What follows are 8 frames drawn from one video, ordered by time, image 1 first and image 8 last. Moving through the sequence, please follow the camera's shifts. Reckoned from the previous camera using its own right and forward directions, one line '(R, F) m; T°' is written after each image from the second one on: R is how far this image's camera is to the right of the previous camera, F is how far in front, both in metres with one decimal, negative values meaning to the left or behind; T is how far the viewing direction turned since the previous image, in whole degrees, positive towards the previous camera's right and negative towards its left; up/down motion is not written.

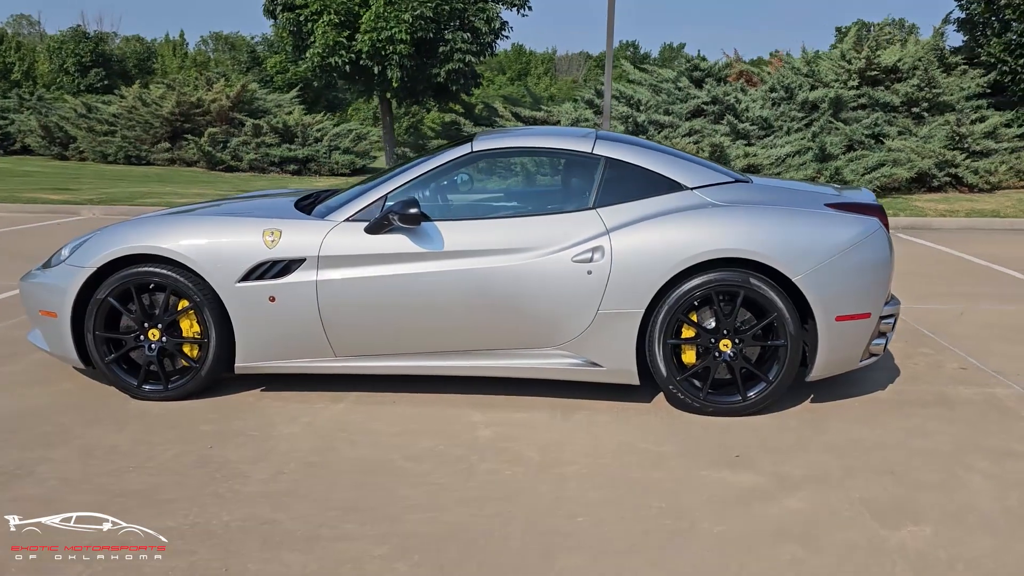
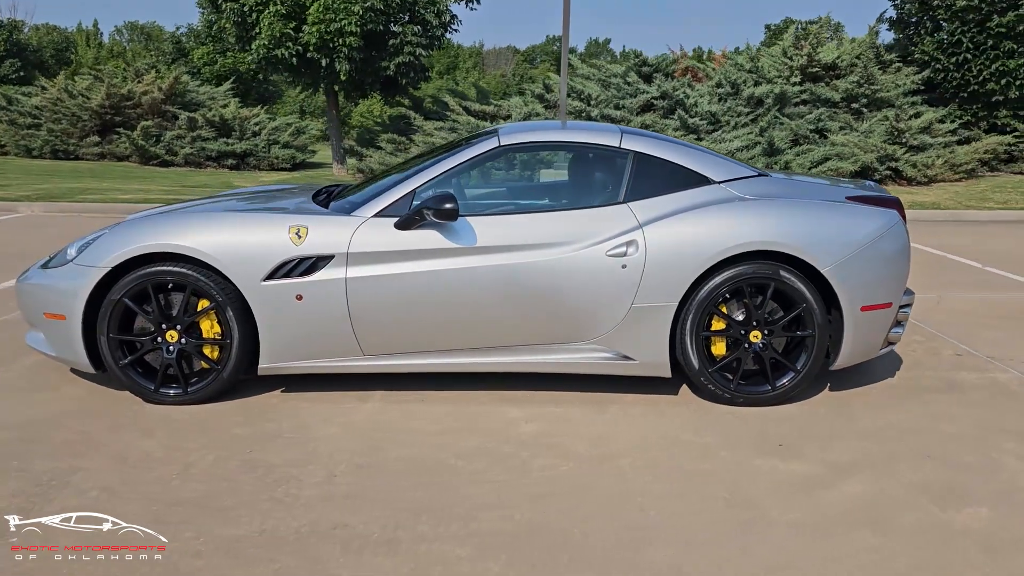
(-0.5, 0.0) m; +5°
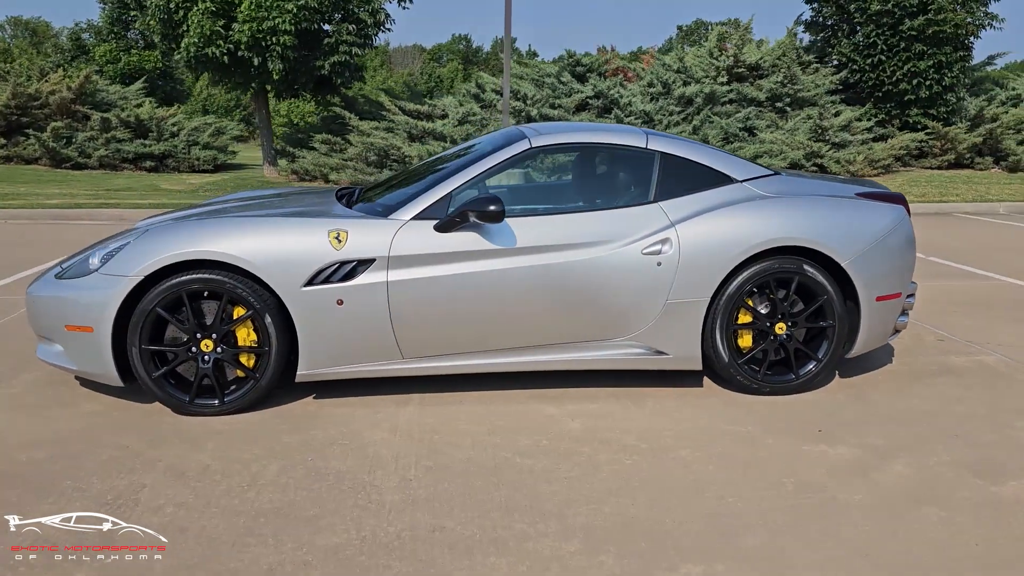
(-0.6, 0.0) m; +6°
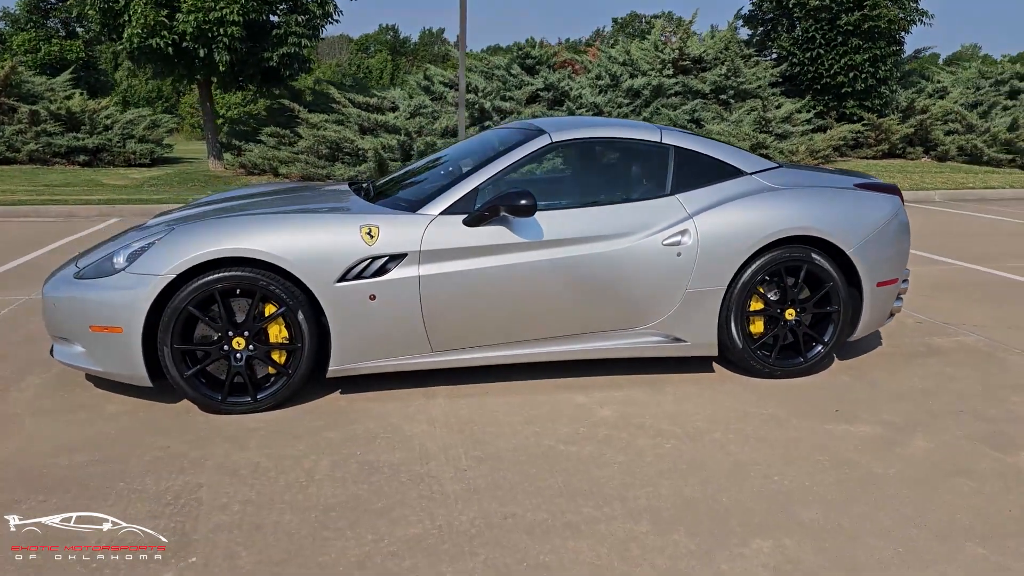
(-0.5, -0.1) m; +5°
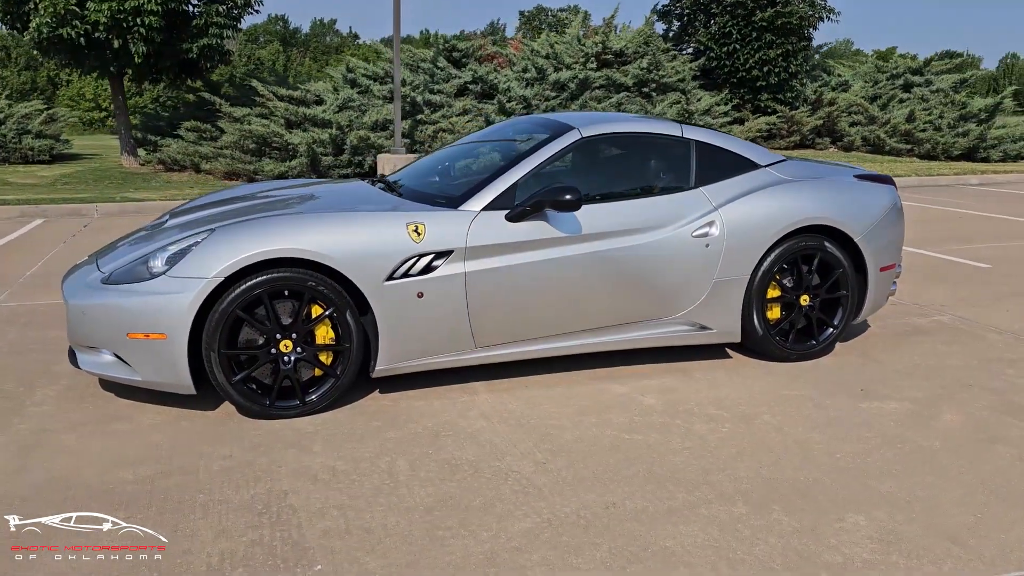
(-0.7, 0.0) m; +7°
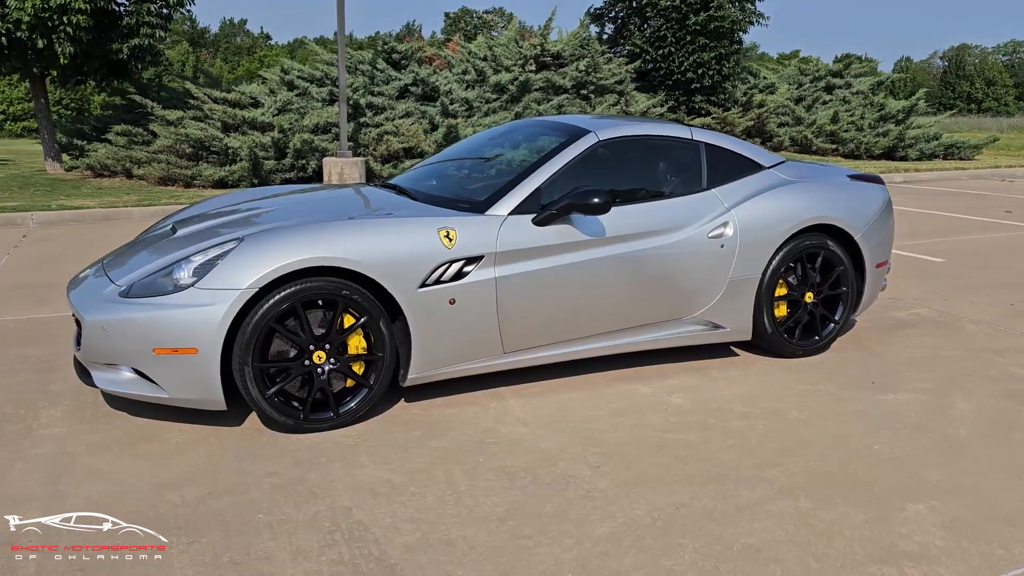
(-0.5, 0.0) m; +5°
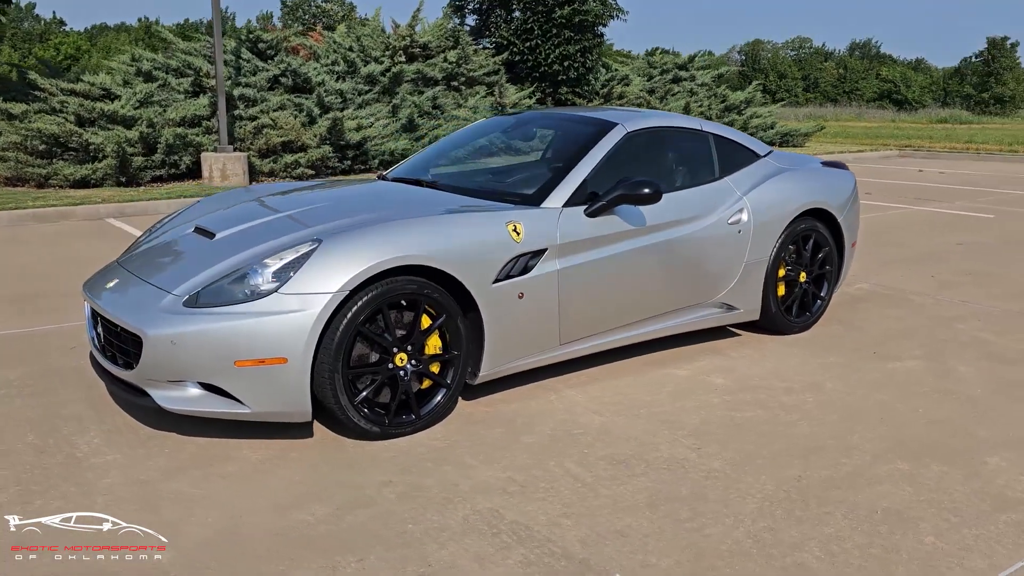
(-1.1, +0.1) m; +12°
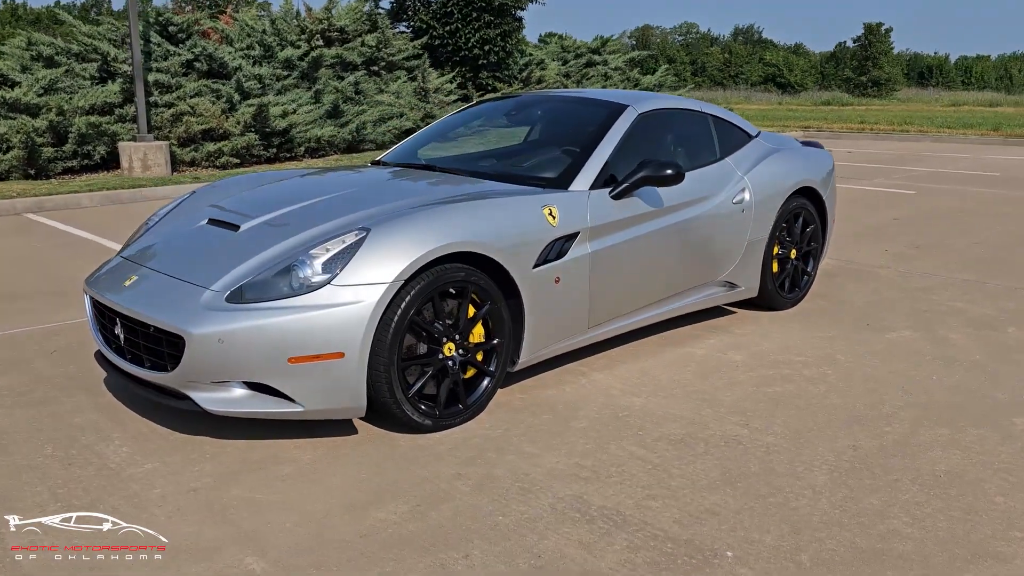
(-0.6, +0.1) m; +7°
